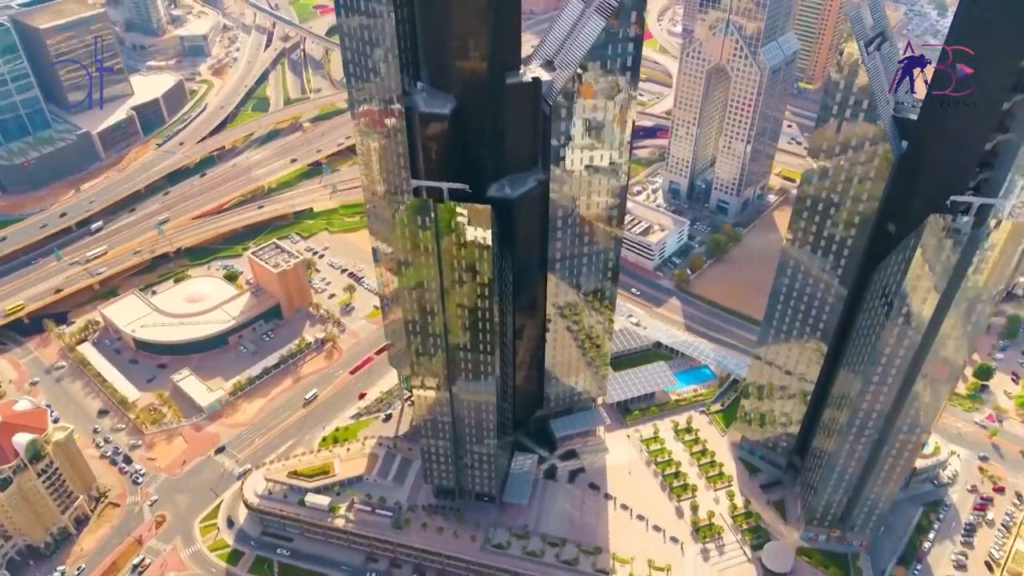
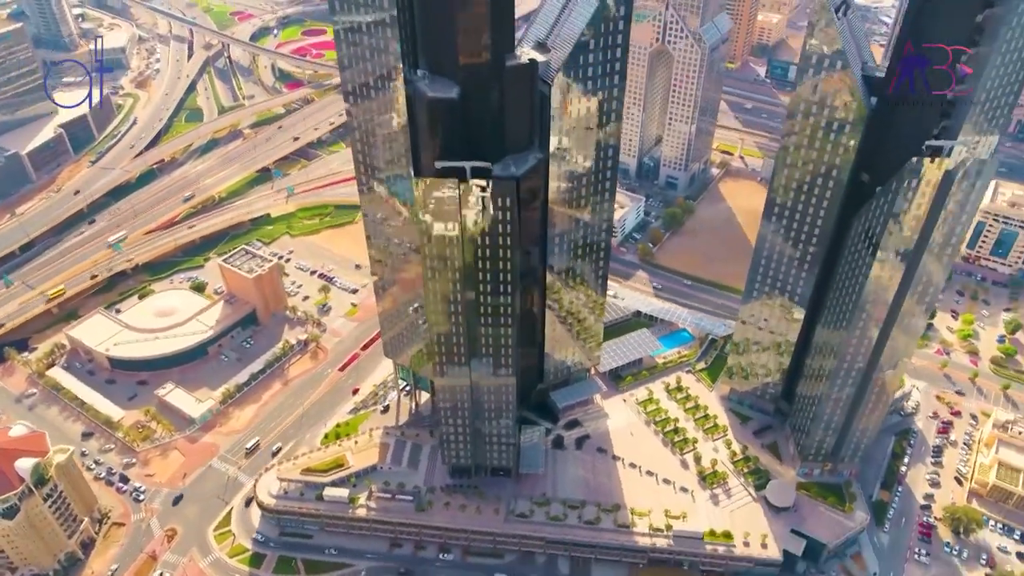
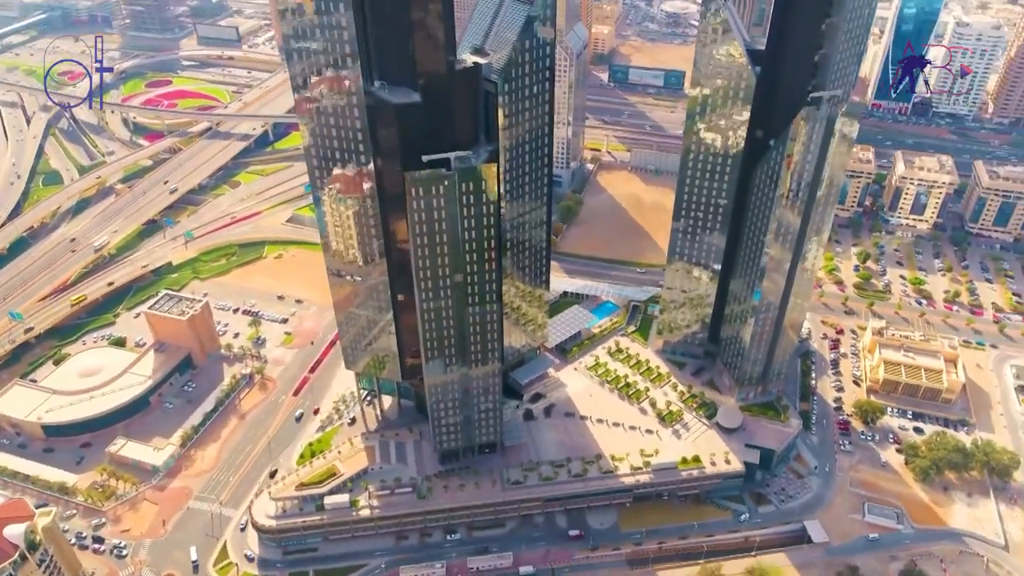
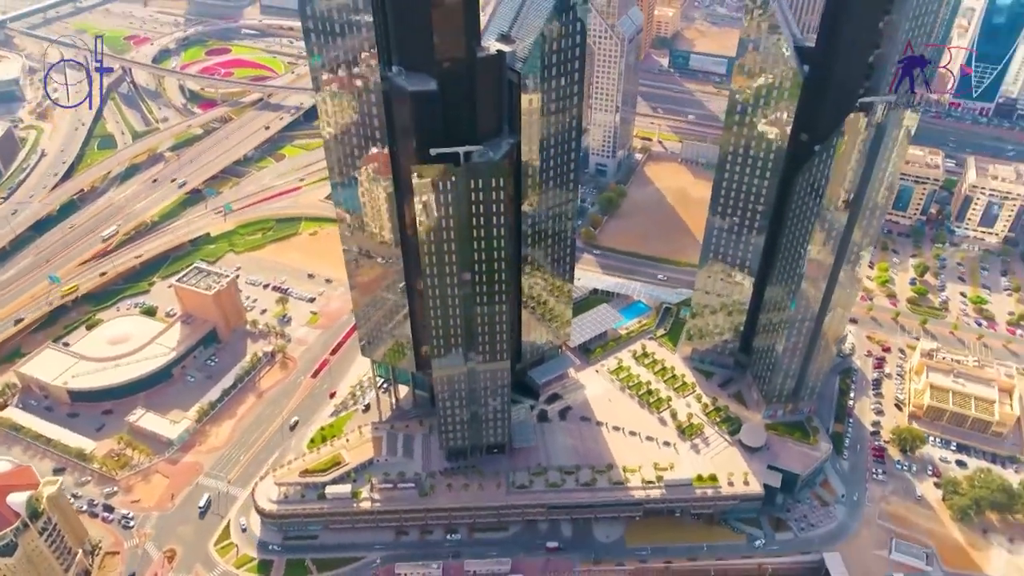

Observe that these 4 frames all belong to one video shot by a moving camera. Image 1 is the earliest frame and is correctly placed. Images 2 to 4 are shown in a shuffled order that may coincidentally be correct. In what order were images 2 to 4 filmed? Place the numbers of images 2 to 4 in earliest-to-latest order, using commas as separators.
2, 4, 3
